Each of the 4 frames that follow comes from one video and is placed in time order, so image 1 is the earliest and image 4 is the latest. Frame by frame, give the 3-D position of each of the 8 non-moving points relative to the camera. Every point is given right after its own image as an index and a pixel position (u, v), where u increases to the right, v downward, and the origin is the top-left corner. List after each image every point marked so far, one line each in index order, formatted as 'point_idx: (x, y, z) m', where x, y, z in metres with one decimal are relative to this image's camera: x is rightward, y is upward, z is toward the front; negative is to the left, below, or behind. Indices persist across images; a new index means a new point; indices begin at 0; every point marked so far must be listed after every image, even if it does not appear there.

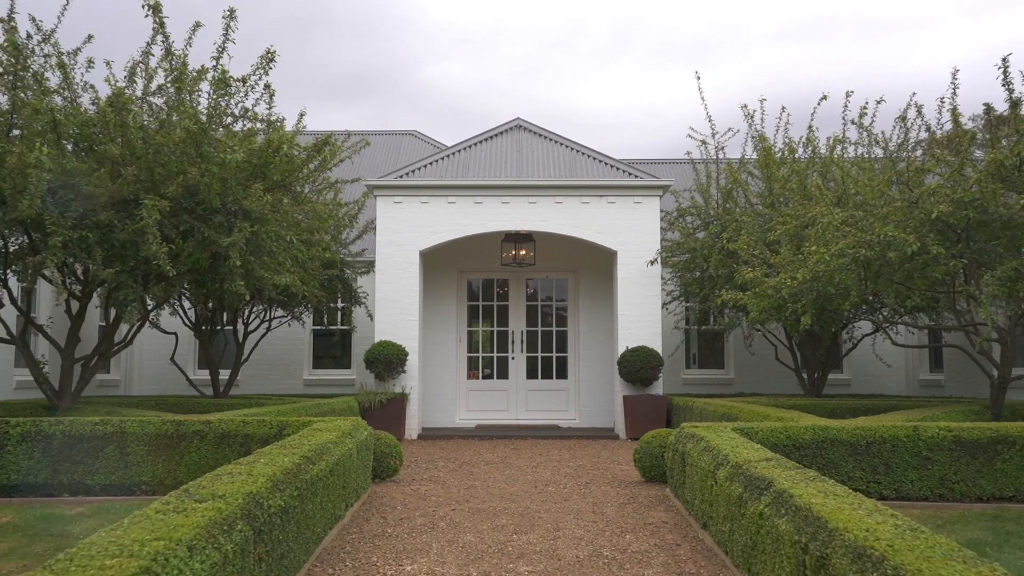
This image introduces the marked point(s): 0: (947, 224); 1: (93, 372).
0: (+3.0, +0.4, +7.5) m
1: (-3.4, -0.7, +8.7) m
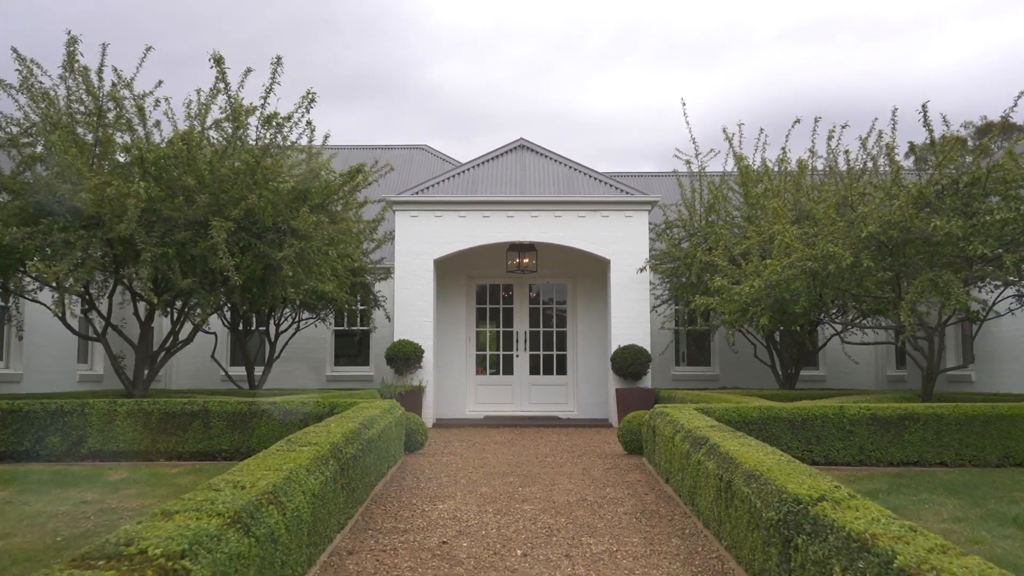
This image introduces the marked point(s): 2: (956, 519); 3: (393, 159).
0: (+3.1, +0.4, +9.0) m
1: (-3.3, -0.7, +10.2) m
2: (+2.3, -1.2, +5.6) m
3: (-2.0, +2.2, +18.3) m
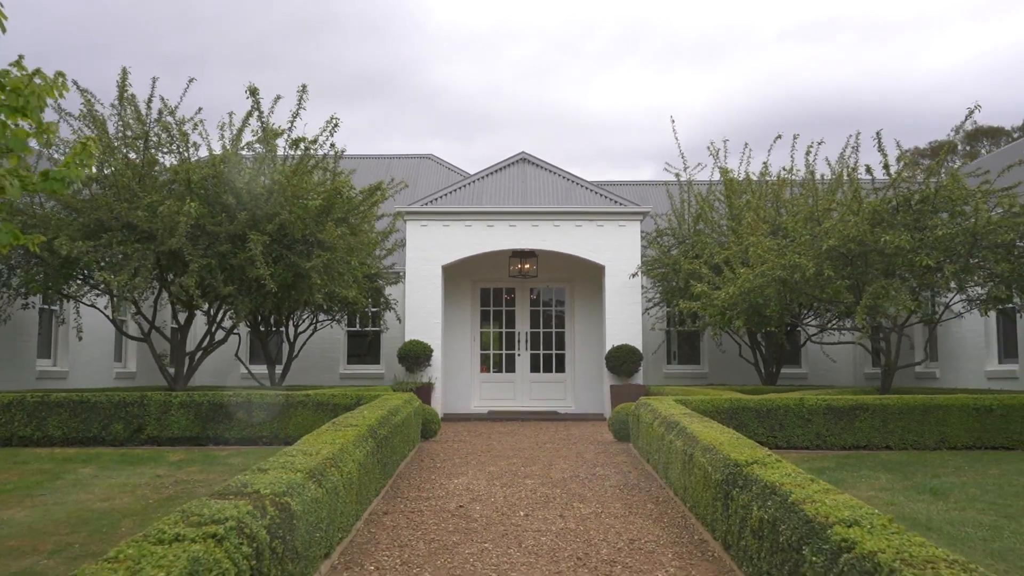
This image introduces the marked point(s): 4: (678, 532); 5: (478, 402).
0: (+3.1, +0.3, +10.1) m
1: (-3.3, -0.8, +11.4) m
2: (+2.3, -1.3, +6.7) m
3: (-2.0, +2.1, +19.5) m
4: (+0.9, -1.3, +5.6) m
5: (-0.5, -1.7, +15.9) m
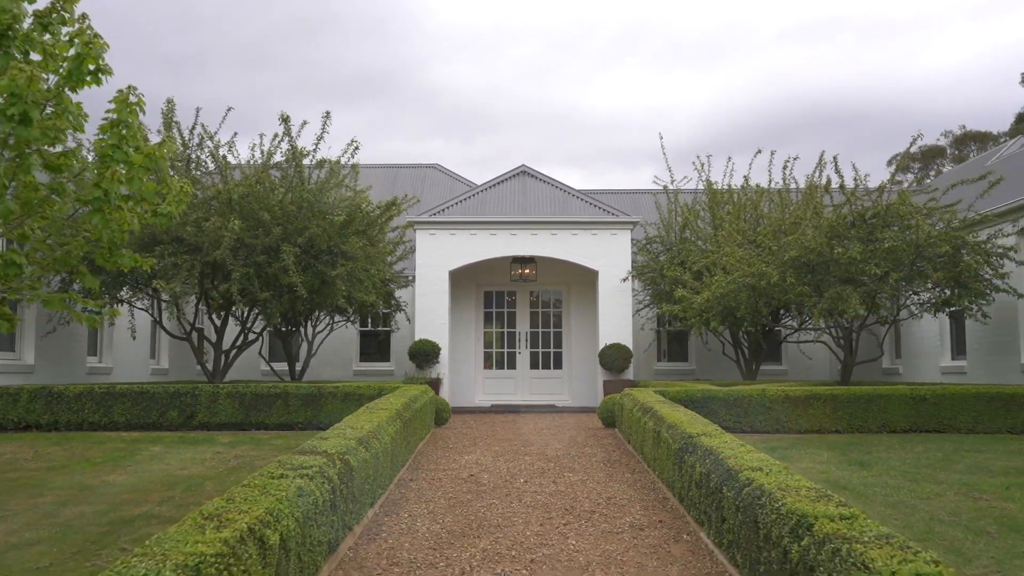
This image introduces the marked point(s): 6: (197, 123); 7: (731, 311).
0: (+3.1, +0.3, +11.5) m
1: (-3.3, -0.9, +12.8) m
2: (+2.3, -1.3, +8.1) m
3: (-2.0, +2.1, +20.9) m
4: (+0.9, -1.3, +7.0) m
5: (-0.5, -1.7, +17.3) m
6: (-3.6, +1.9, +12.2) m
7: (+2.5, -0.3, +12.4) m
